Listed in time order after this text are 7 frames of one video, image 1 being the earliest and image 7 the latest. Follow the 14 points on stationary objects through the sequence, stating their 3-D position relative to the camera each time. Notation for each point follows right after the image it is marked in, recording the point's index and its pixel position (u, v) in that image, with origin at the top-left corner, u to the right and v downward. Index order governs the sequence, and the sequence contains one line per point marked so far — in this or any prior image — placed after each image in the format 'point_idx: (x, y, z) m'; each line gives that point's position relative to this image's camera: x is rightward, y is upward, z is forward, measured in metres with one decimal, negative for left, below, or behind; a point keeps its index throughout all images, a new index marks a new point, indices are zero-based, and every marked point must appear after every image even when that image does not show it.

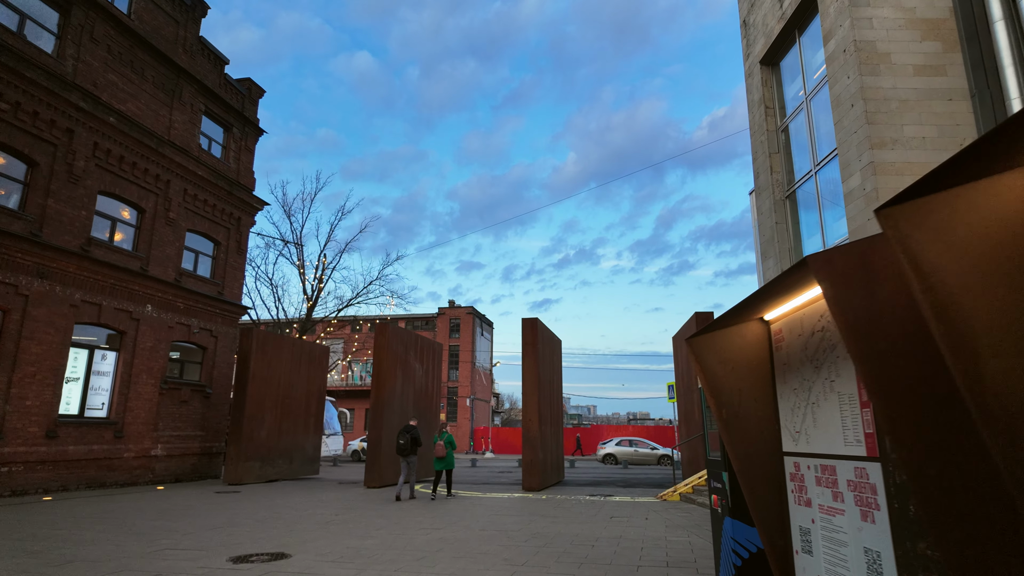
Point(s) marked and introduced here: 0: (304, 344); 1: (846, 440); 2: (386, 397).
0: (-6.5, -1.8, +18.8) m
1: (+1.6, -0.7, +2.8) m
2: (-3.3, -2.8, +15.4) m
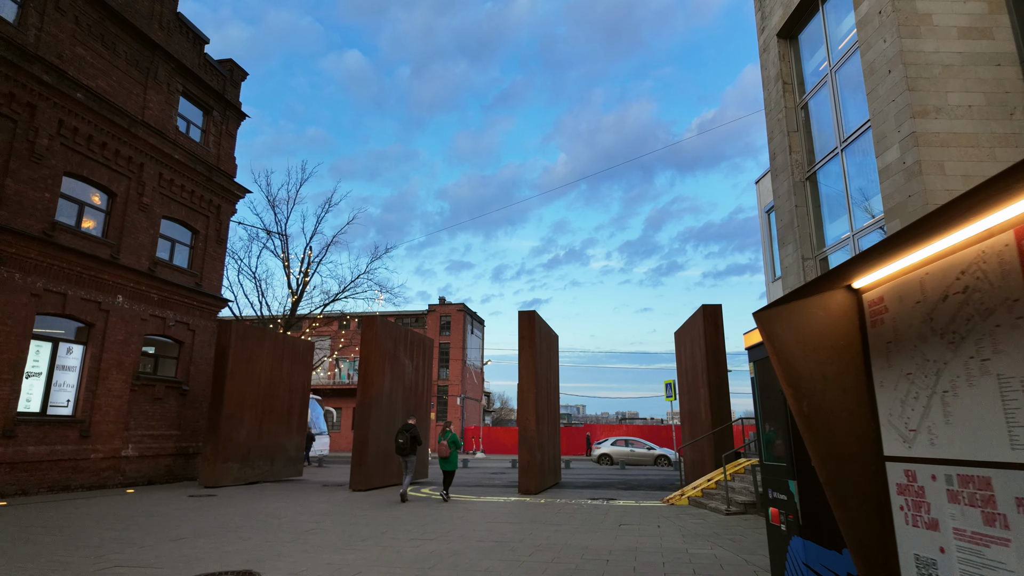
0: (-6.7, -1.5, +17.8) m
1: (+1.7, -0.5, +2.0) m
2: (-3.4, -2.6, +14.5) m
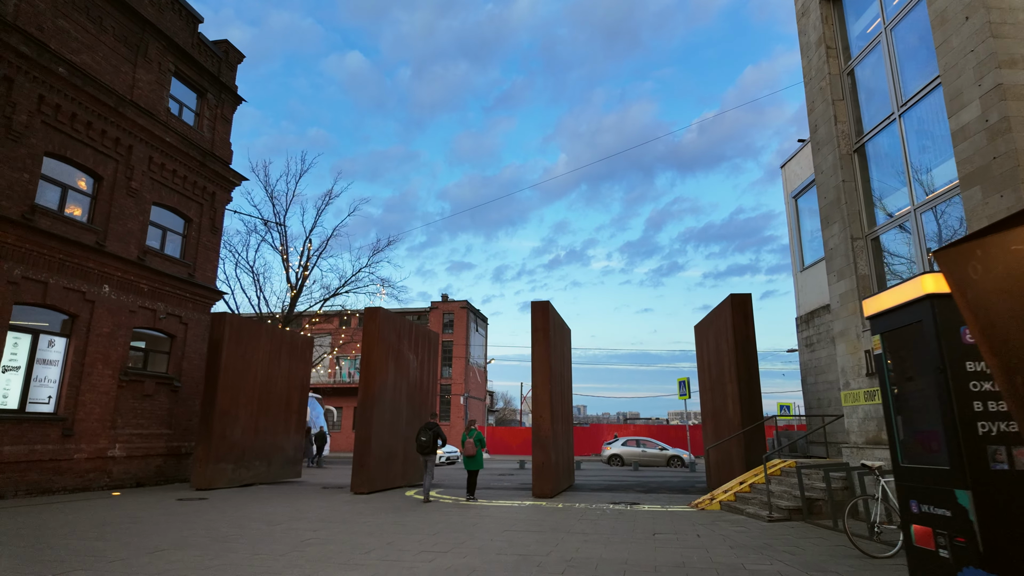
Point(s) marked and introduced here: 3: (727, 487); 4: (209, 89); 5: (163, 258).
0: (-6.4, -1.3, +16.9) m
1: (+2.0, -0.3, +1.1) m
2: (-3.1, -2.4, +13.6) m
3: (+3.9, -3.6, +10.8) m
4: (-9.0, +5.9, +17.6) m
5: (-9.2, +0.8, +15.6) m
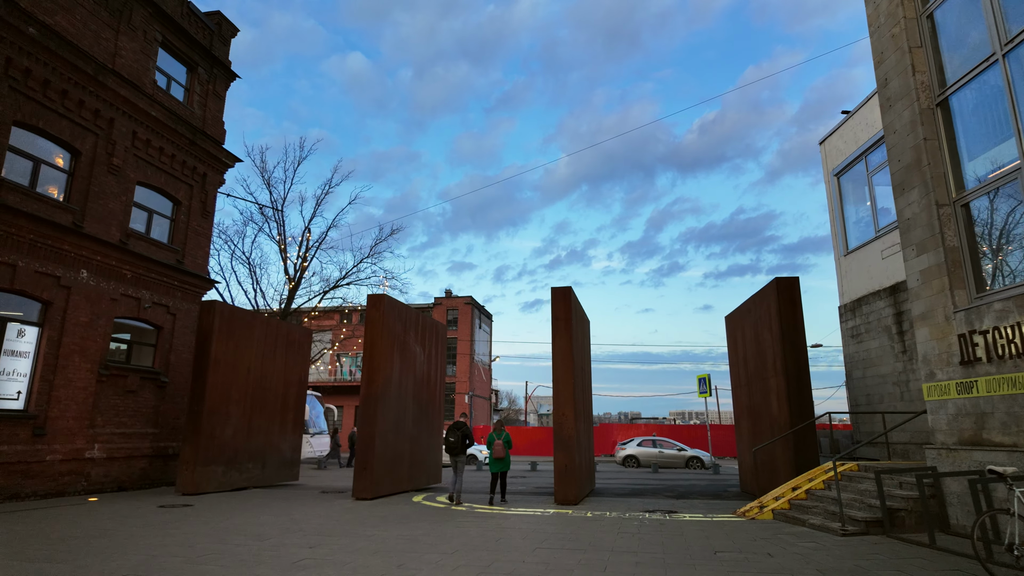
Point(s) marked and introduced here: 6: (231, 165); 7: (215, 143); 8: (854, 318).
0: (-6.1, -0.9, +15.7) m
1: (+2.3, +0.1, -0.1) m
2: (-2.7, -2.1, +12.4) m
3: (+4.3, -3.3, +9.6) m
4: (-8.6, +6.2, +16.4) m
5: (-8.8, +1.1, +14.4) m
6: (-8.0, +3.5, +16.9) m
7: (-8.2, +4.0, +16.4) m
8: (+7.3, -0.6, +12.7) m
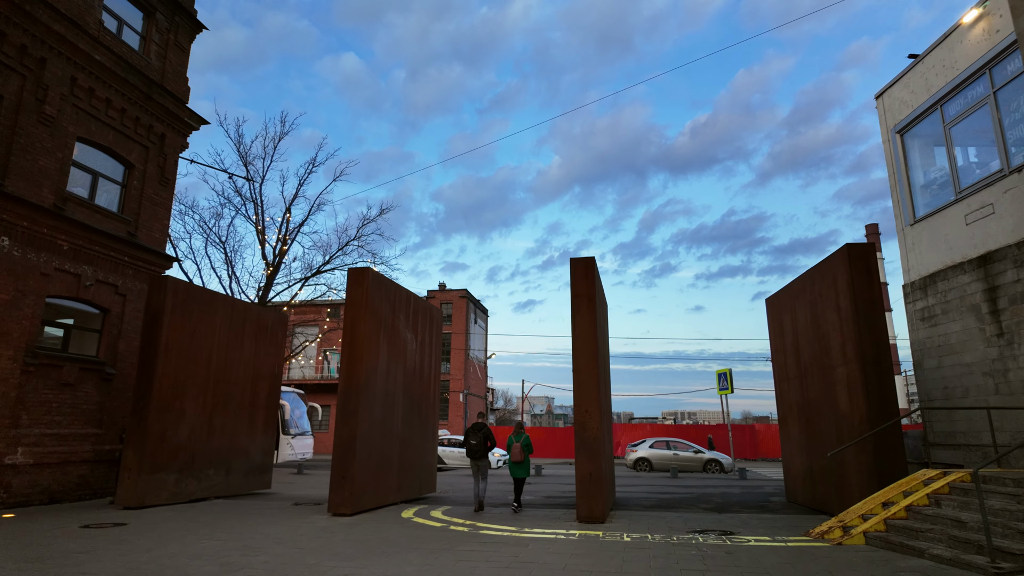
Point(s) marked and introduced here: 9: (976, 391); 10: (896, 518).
0: (-5.9, -0.4, +13.5) m
1: (+2.6, +0.5, -2.2) m
2: (-2.6, -1.6, +10.3) m
3: (+4.5, -2.8, +7.6) m
4: (-8.4, +6.7, +14.2) m
5: (-8.7, +1.6, +12.3) m
6: (-7.9, +4.0, +14.8) m
7: (-8.1, +4.5, +14.2) m
8: (+7.5, -0.2, +10.8) m
9: (+7.4, -1.6, +9.5) m
10: (+4.6, -2.7, +7.1) m
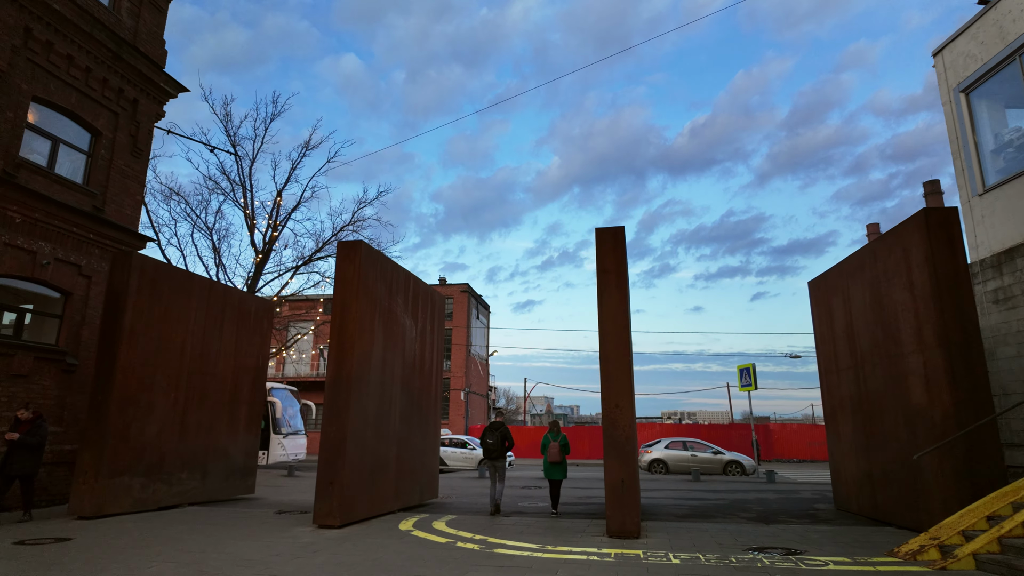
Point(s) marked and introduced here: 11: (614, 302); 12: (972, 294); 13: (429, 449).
0: (-5.7, -0.1, +12.1) m
1: (+2.9, +0.9, -3.5) m
2: (-2.3, -1.2, +8.9) m
3: (+4.7, -2.5, +6.2) m
4: (-8.2, +7.1, +12.8) m
5: (-8.4, +2.0, +10.9) m
6: (-7.6, +4.4, +13.4) m
7: (-7.8, +4.9, +12.8) m
8: (+7.7, +0.2, +9.4) m
9: (+7.7, -1.3, +8.1) m
10: (+4.8, -2.4, +5.7) m
11: (+1.4, -0.2, +8.4) m
12: (+5.7, 0.0, +7.4) m
13: (-1.6, -3.2, +11.8) m
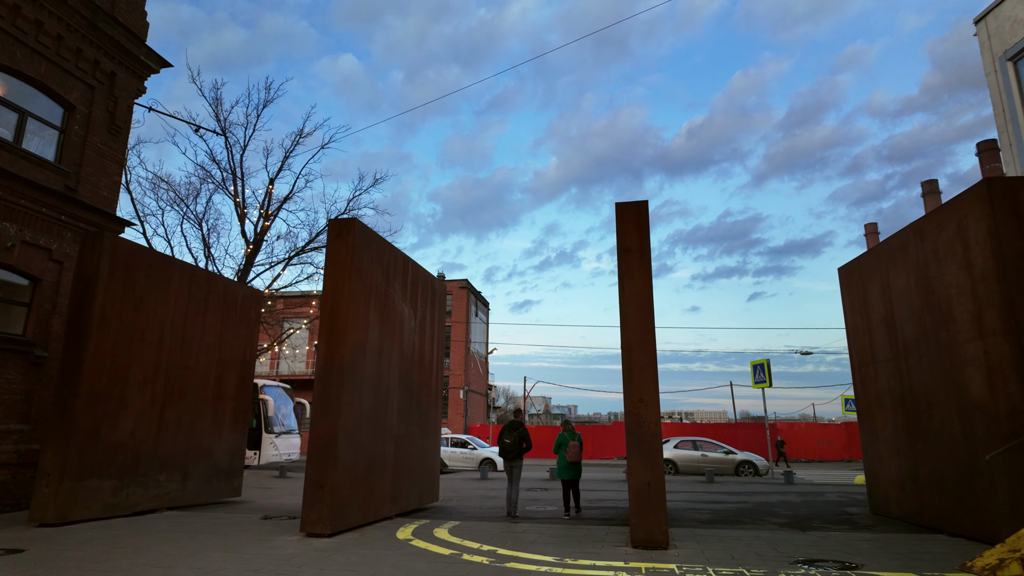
0: (-5.6, +0.2, +11.3) m
1: (+3.1, +1.1, -4.4) m
2: (-2.2, -0.9, +8.0) m
3: (+4.8, -2.2, +5.4) m
4: (-8.1, +7.3, +11.9) m
5: (-8.3, +2.2, +10.0) m
6: (-7.5, +4.6, +12.5) m
7: (-7.7, +5.1, +12.0) m
8: (+7.9, +0.4, +8.6) m
9: (+7.8, -1.1, +7.3) m
10: (+4.9, -2.1, +4.9) m
11: (+1.5, 0.0, +7.6) m
12: (+5.9, +0.2, +6.6) m
13: (-1.5, -2.9, +10.9) m
